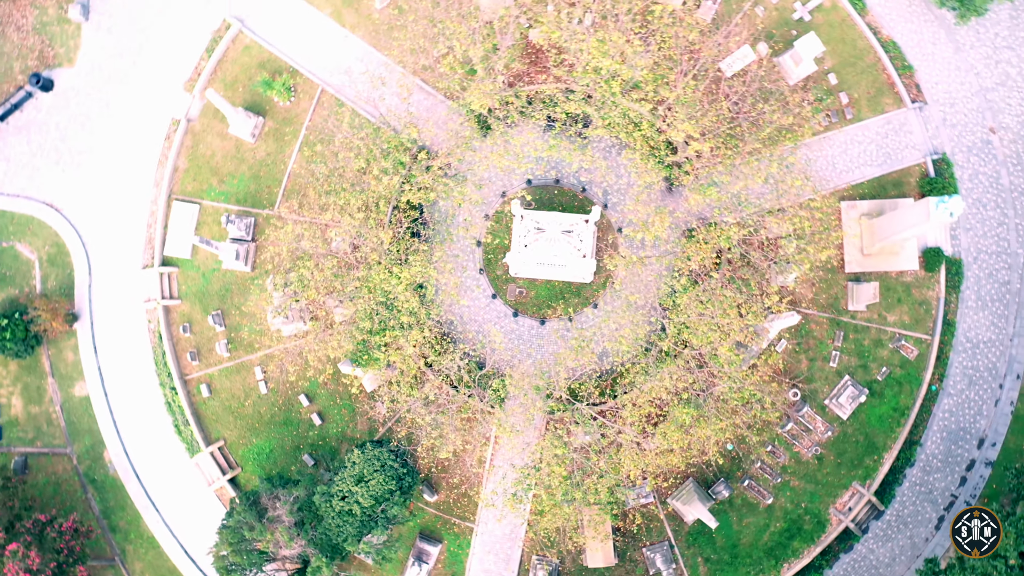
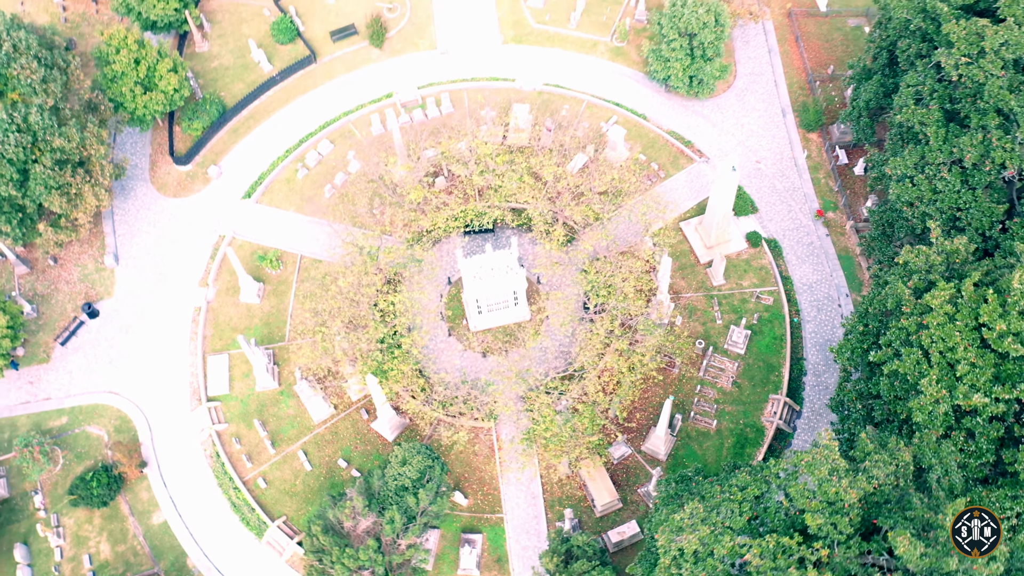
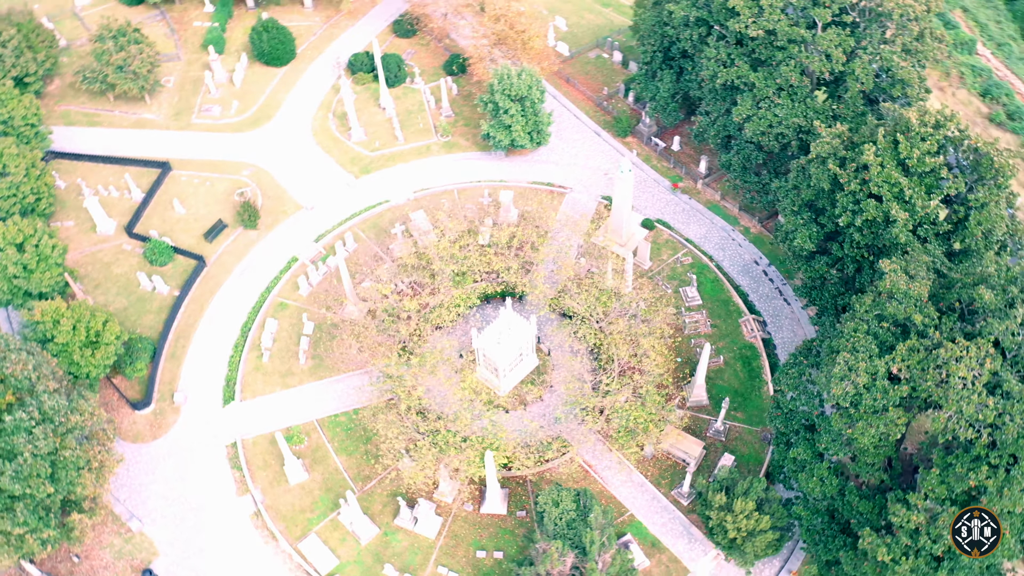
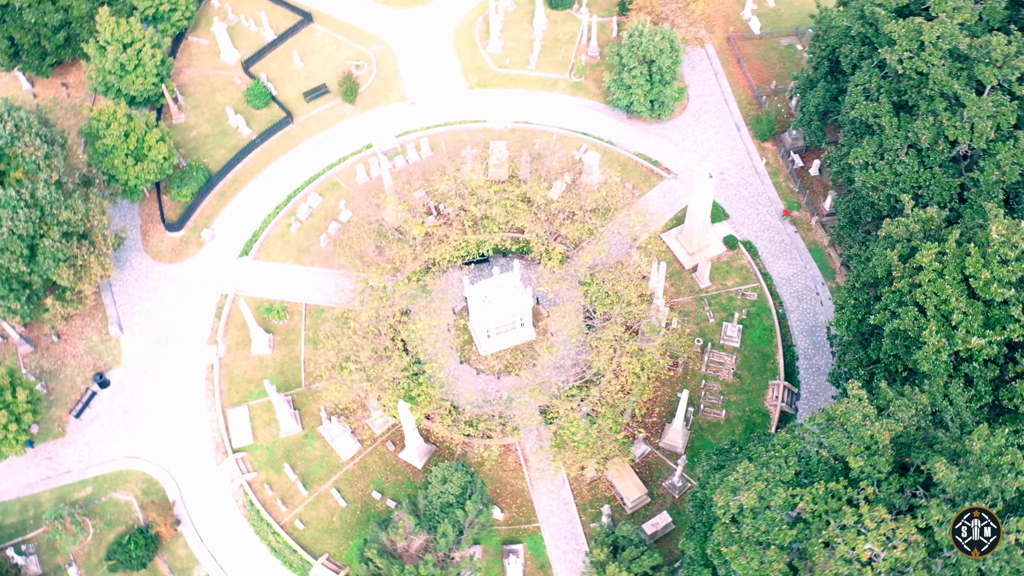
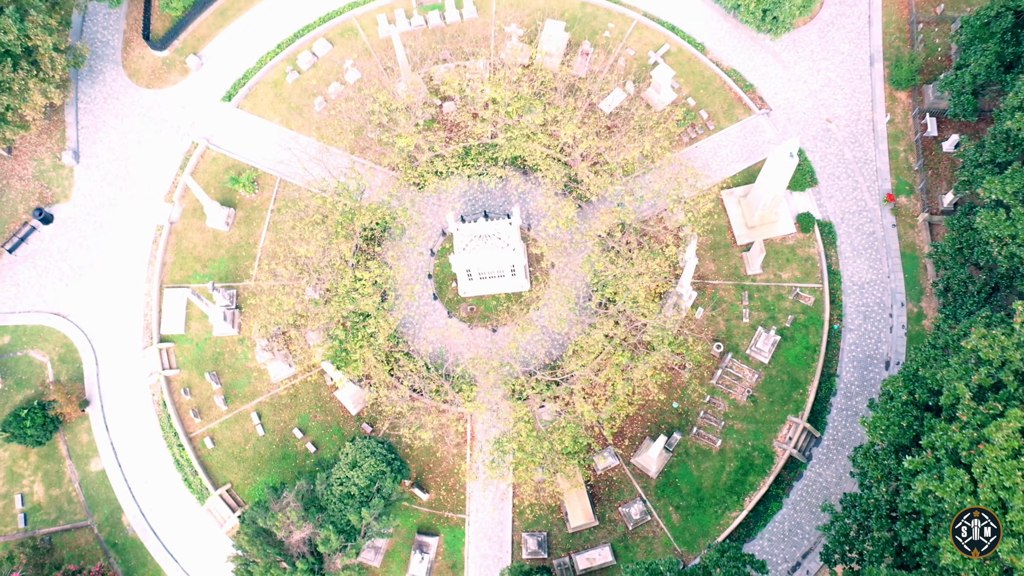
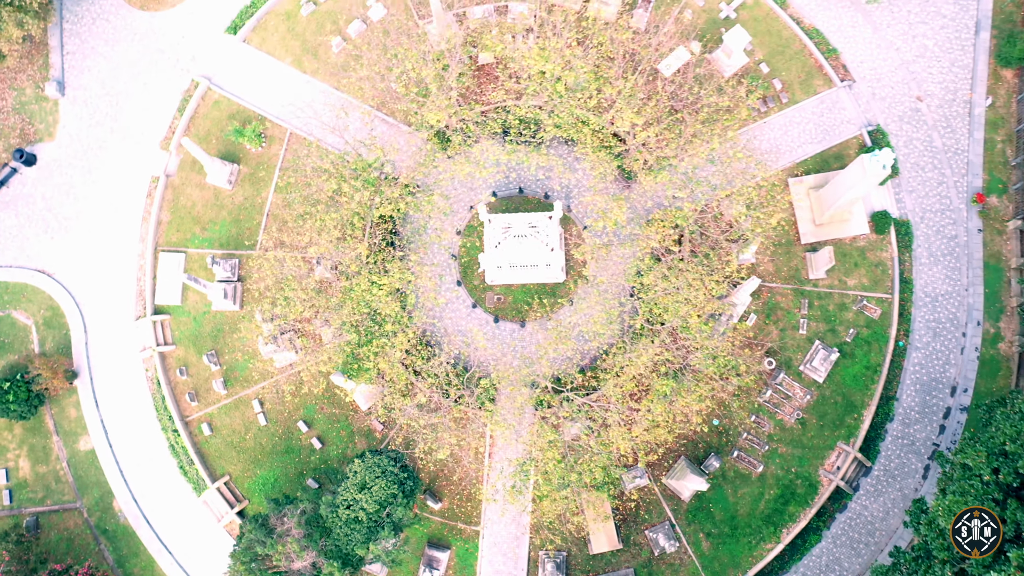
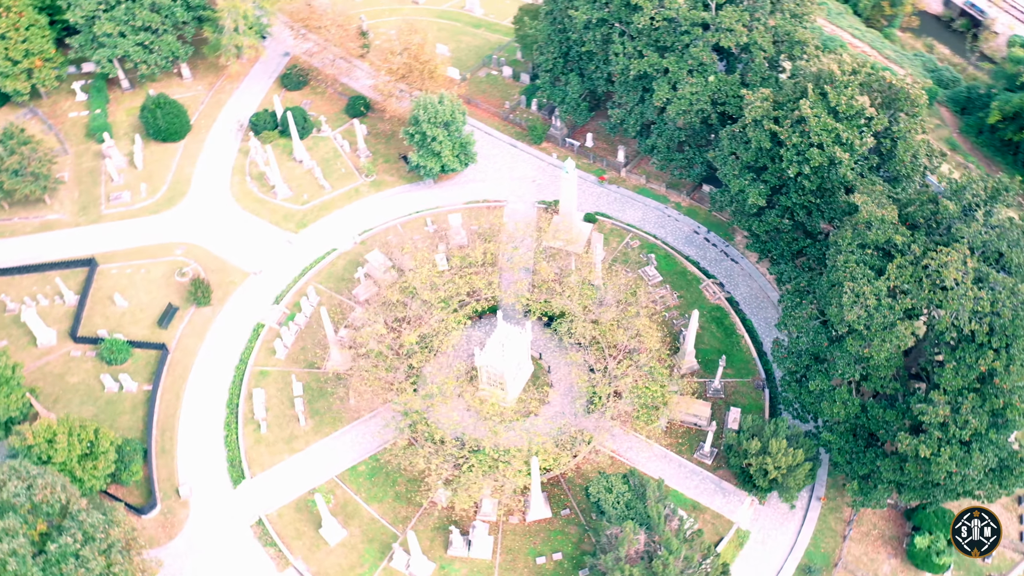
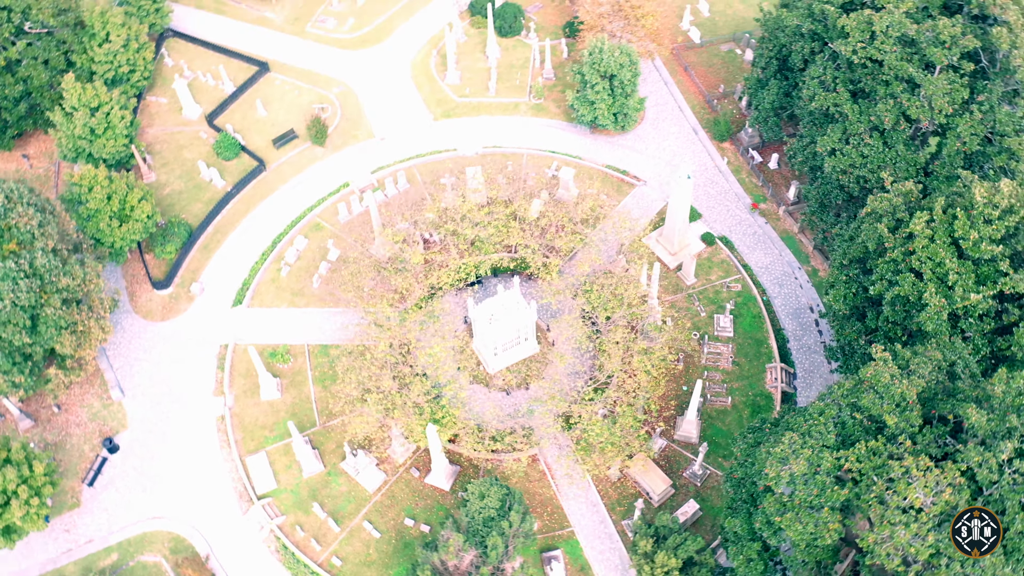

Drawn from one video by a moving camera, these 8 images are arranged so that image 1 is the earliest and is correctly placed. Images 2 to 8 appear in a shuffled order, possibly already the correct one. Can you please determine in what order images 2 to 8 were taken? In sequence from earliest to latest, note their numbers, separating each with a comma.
6, 5, 2, 4, 8, 3, 7
